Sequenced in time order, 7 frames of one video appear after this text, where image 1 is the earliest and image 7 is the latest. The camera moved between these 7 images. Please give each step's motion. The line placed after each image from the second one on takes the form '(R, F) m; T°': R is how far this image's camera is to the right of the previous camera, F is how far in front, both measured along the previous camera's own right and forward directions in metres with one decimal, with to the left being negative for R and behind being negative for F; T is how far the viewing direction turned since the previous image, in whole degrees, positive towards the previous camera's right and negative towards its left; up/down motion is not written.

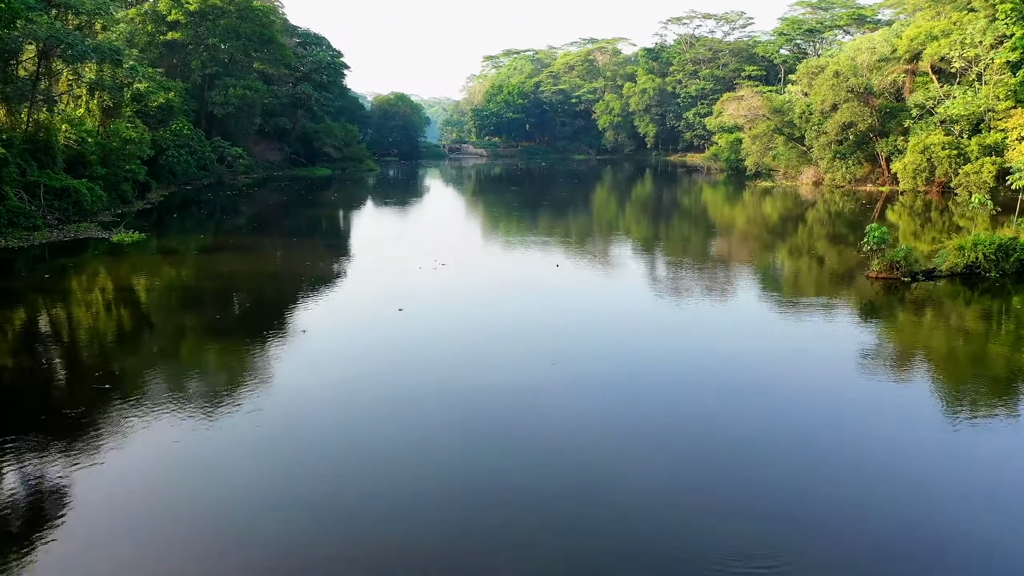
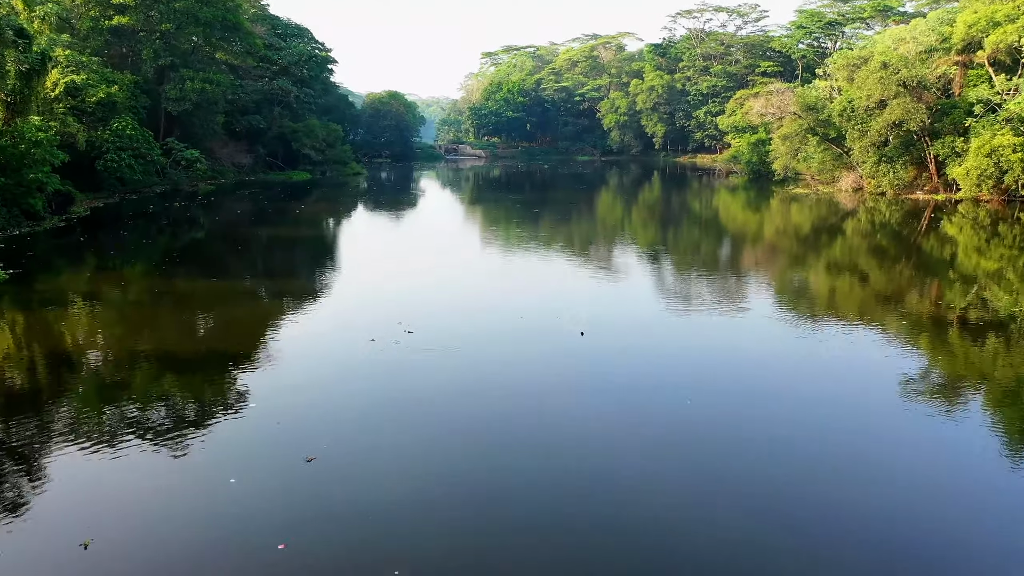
(0.0, +2.2) m; 0°
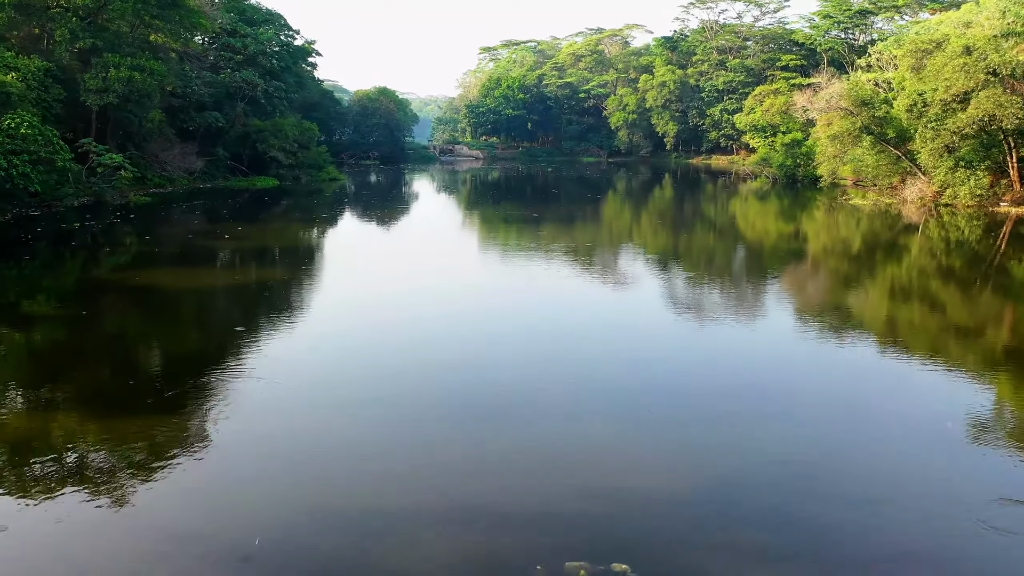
(0.0, +2.7) m; 0°
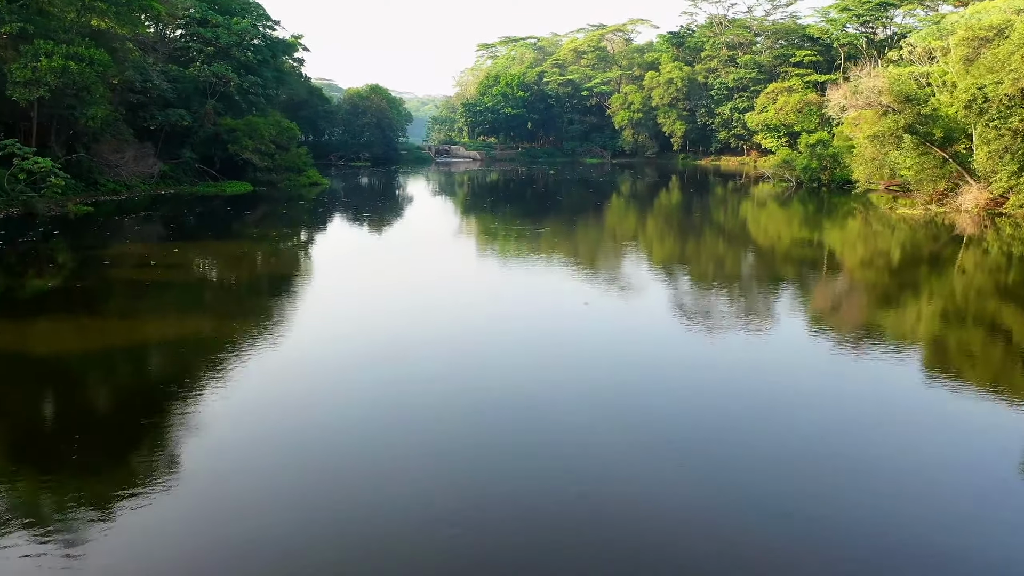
(0.0, +1.7) m; 0°
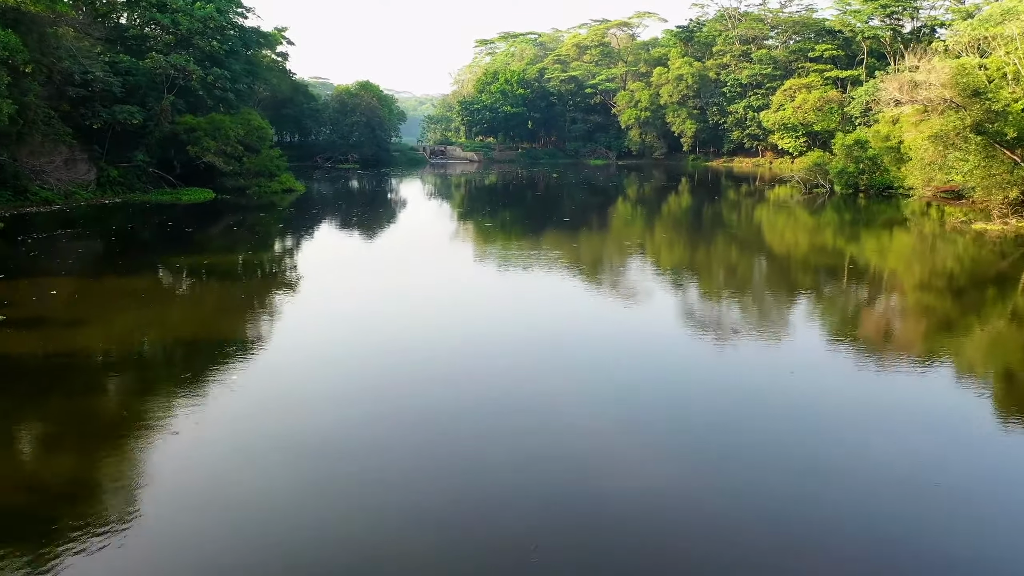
(0.0, +1.9) m; 0°
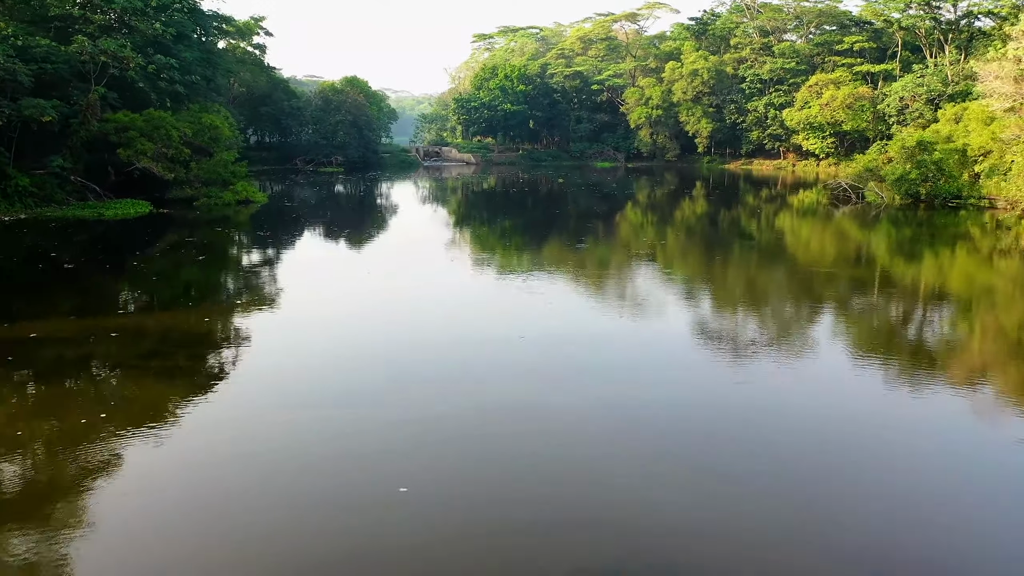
(0.0, +2.4) m; 0°
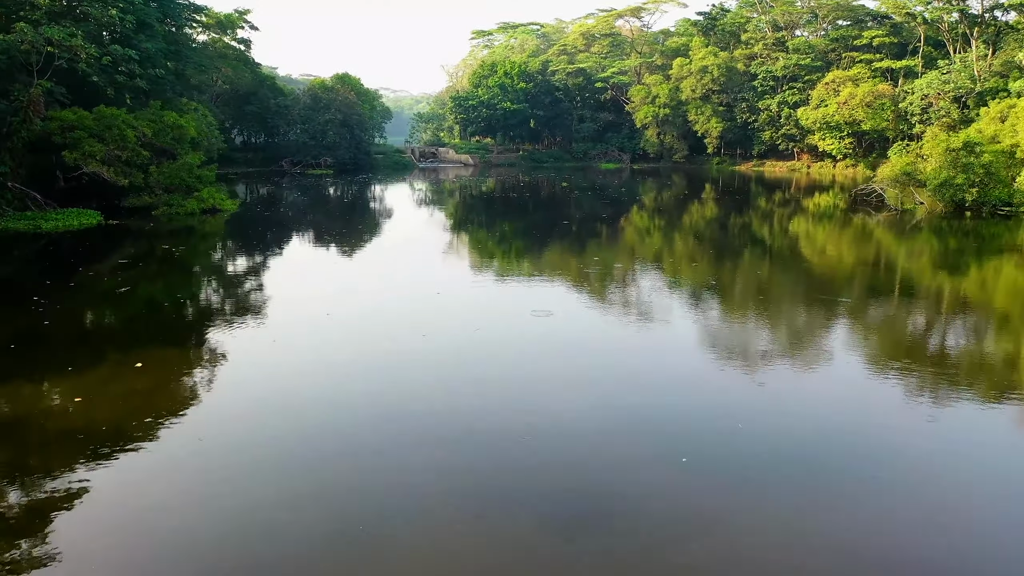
(0.0, +1.3) m; 0°
